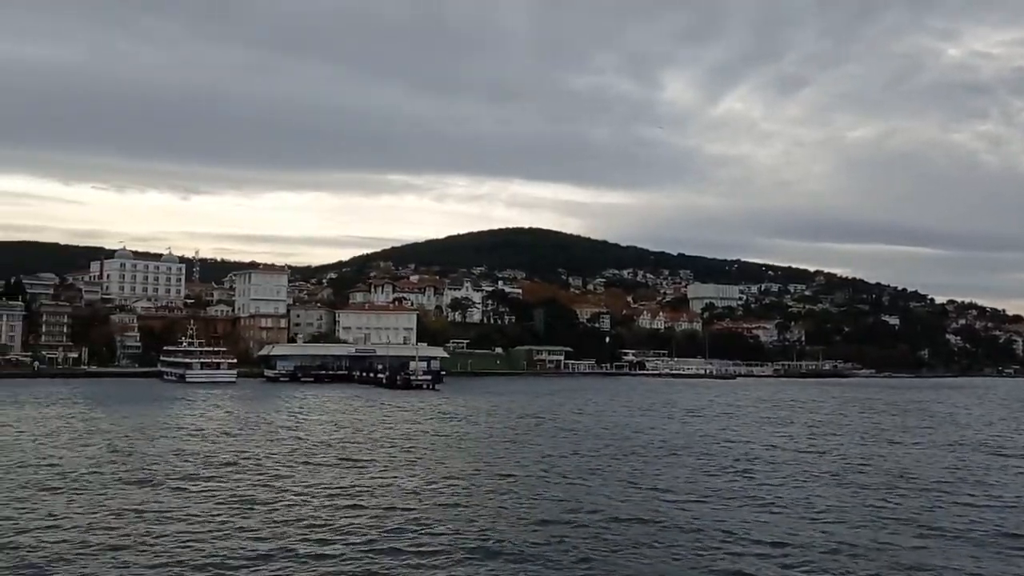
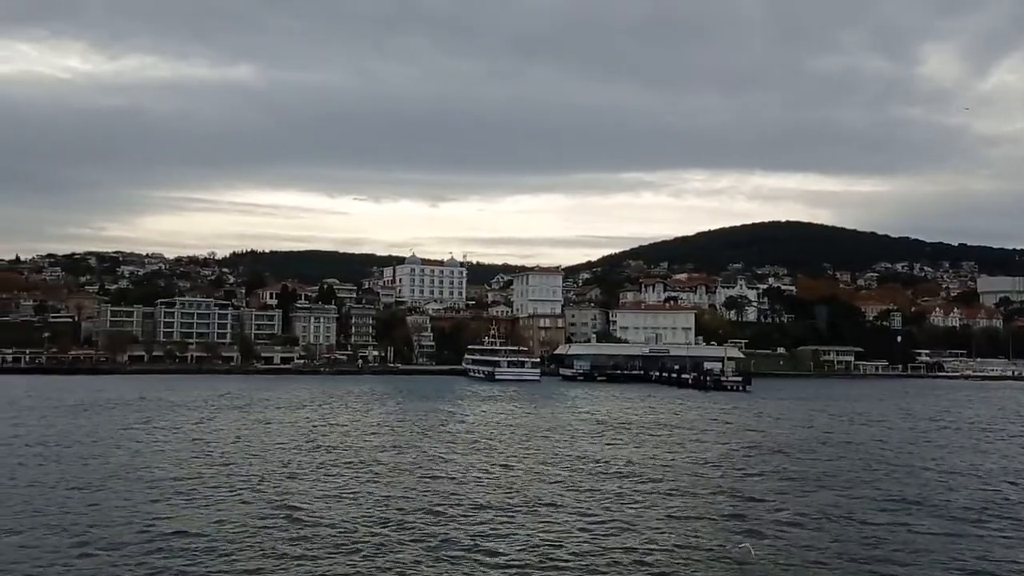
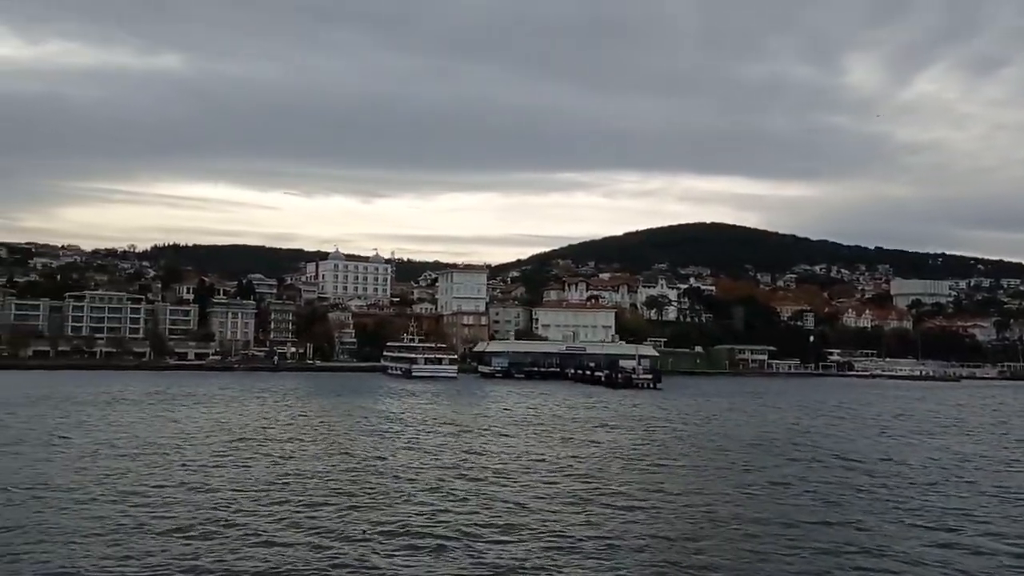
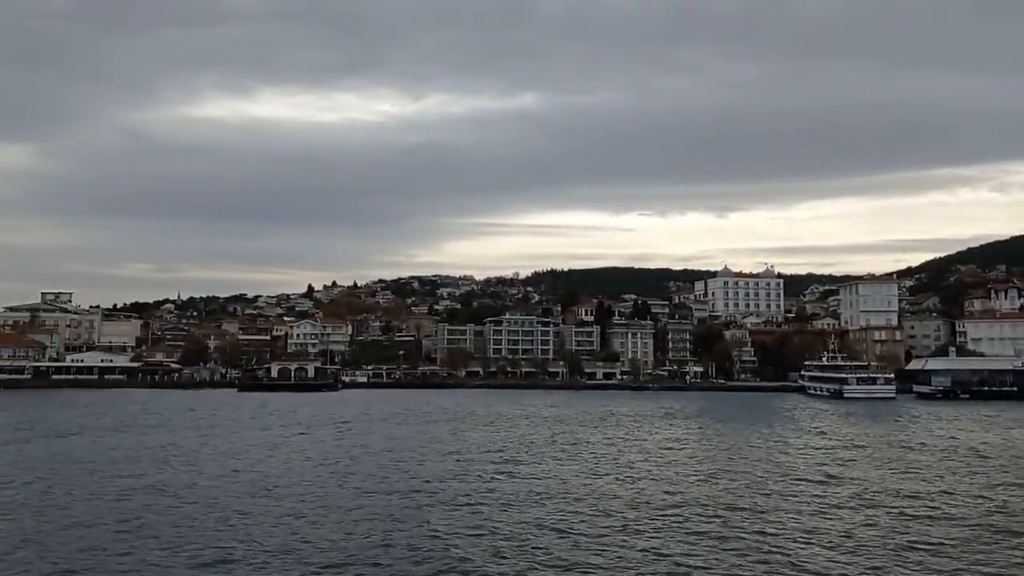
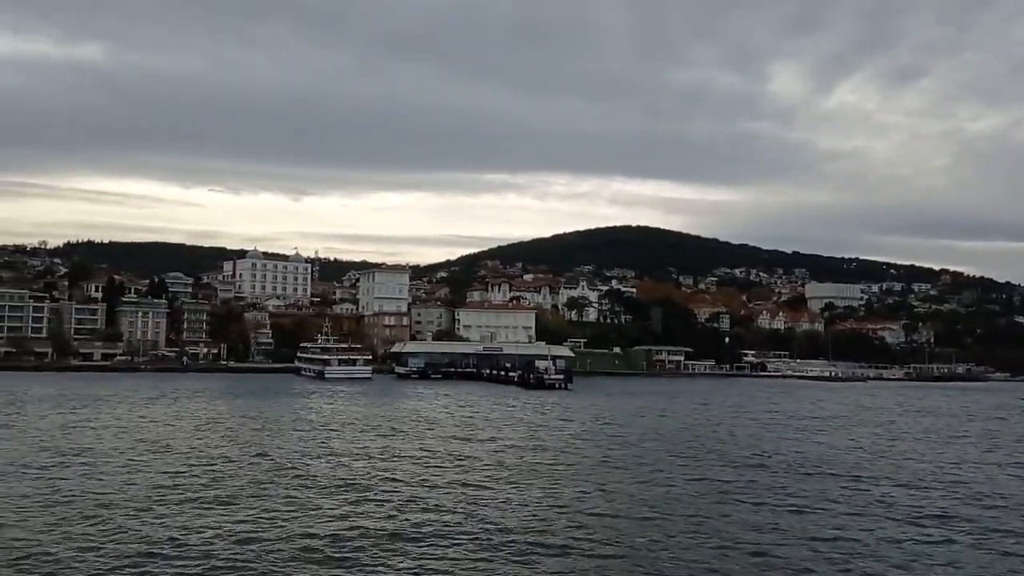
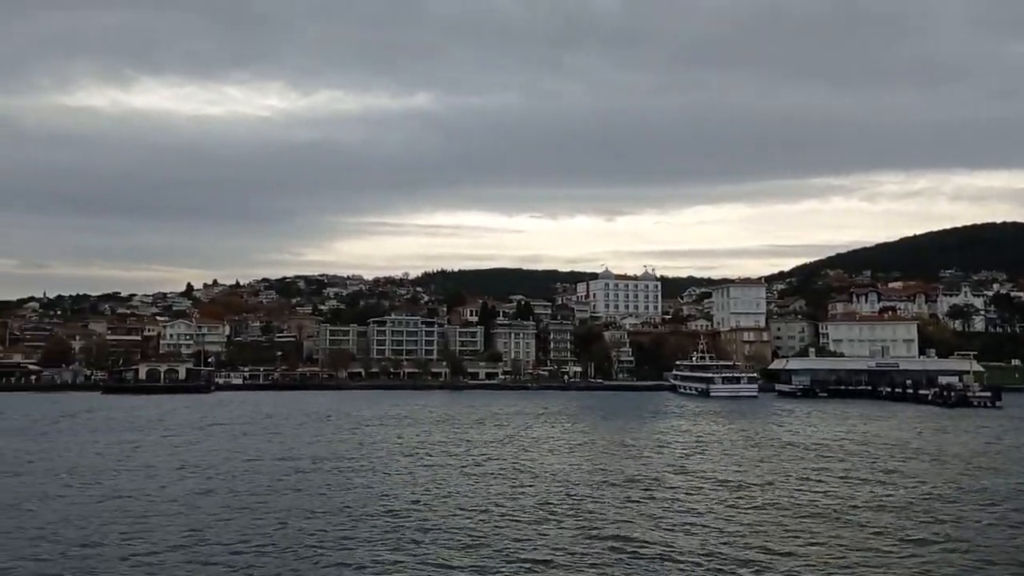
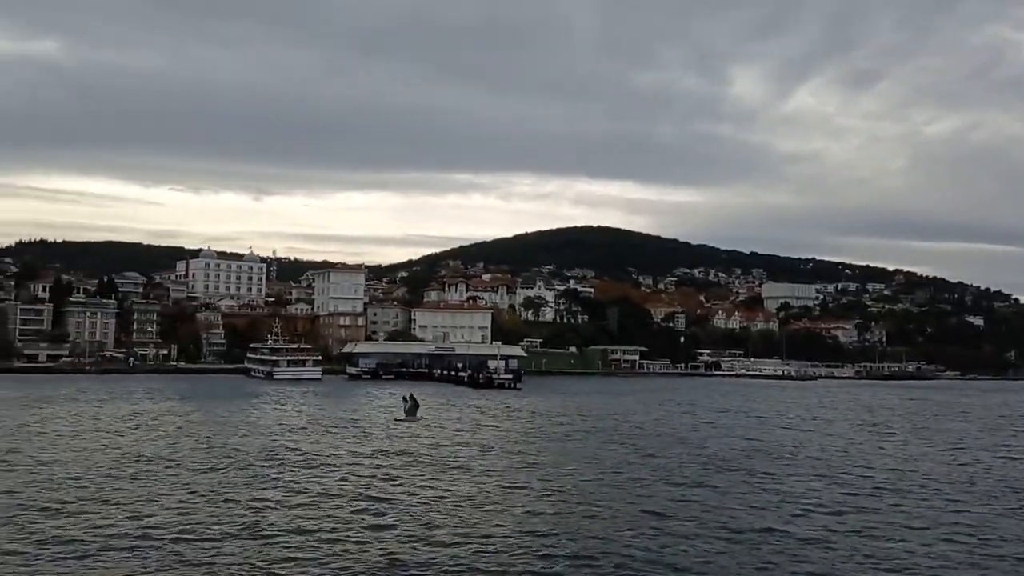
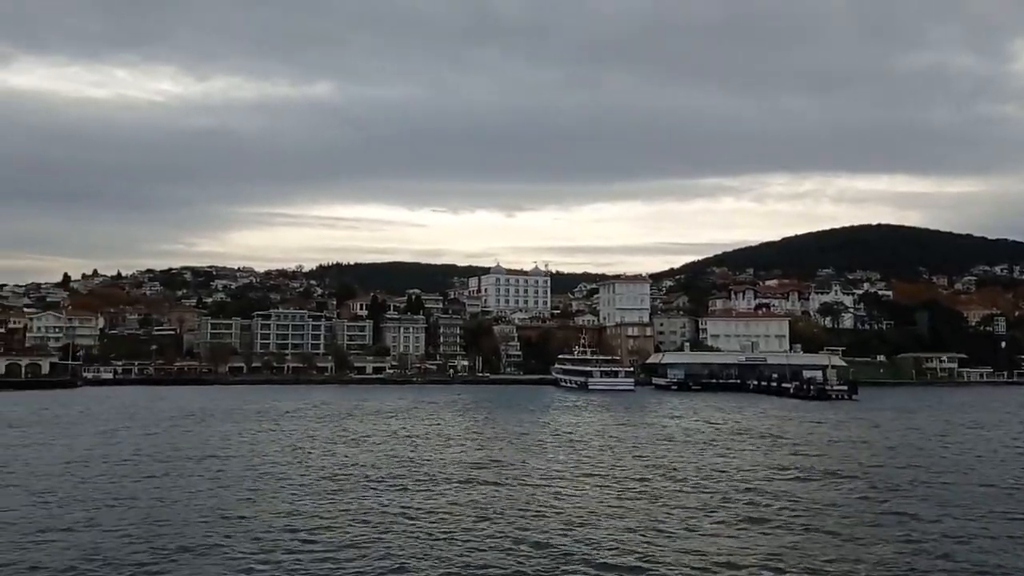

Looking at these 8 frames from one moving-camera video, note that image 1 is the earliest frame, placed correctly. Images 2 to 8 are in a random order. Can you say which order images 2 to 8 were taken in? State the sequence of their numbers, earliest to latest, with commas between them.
7, 5, 3, 2, 8, 6, 4
